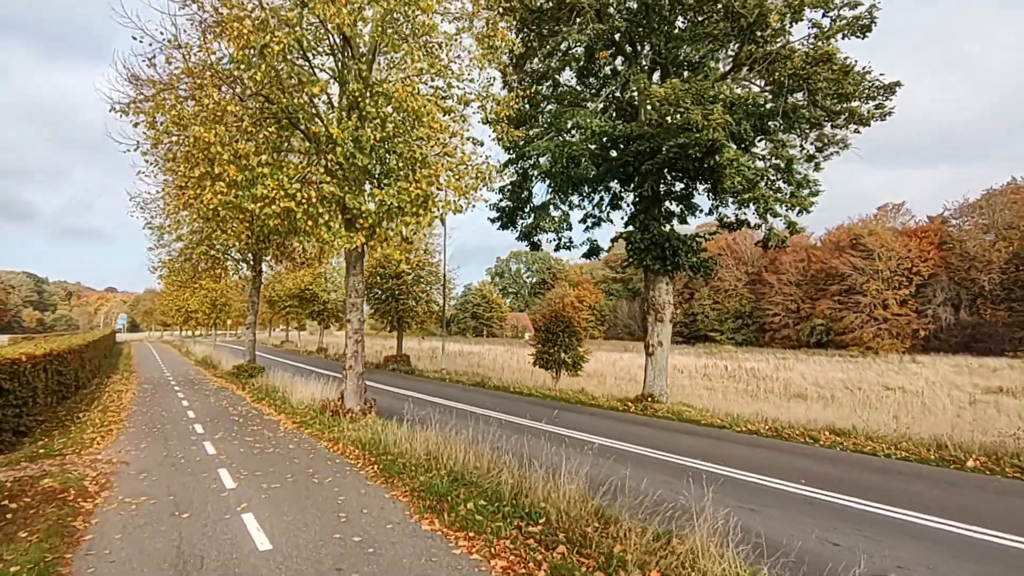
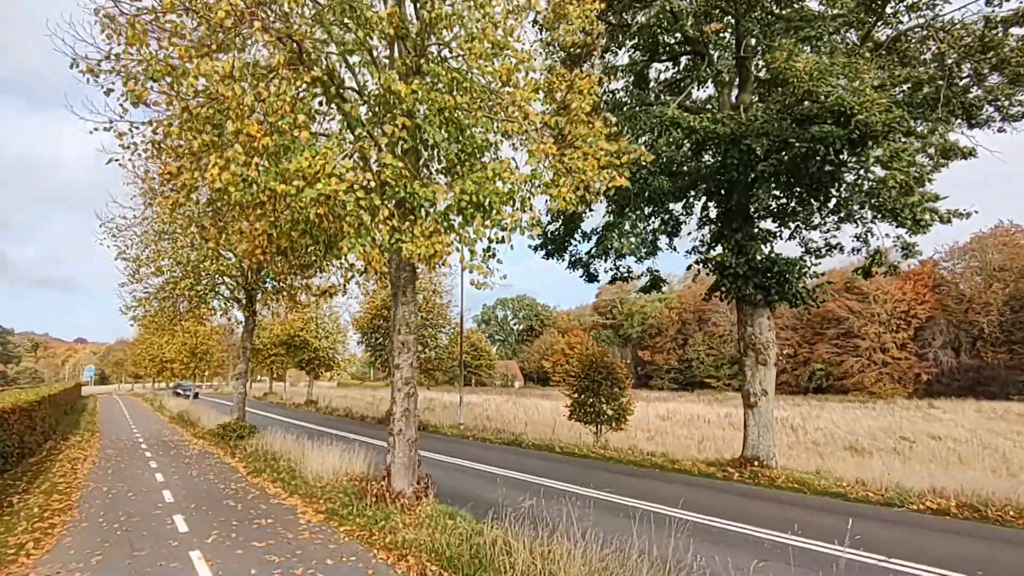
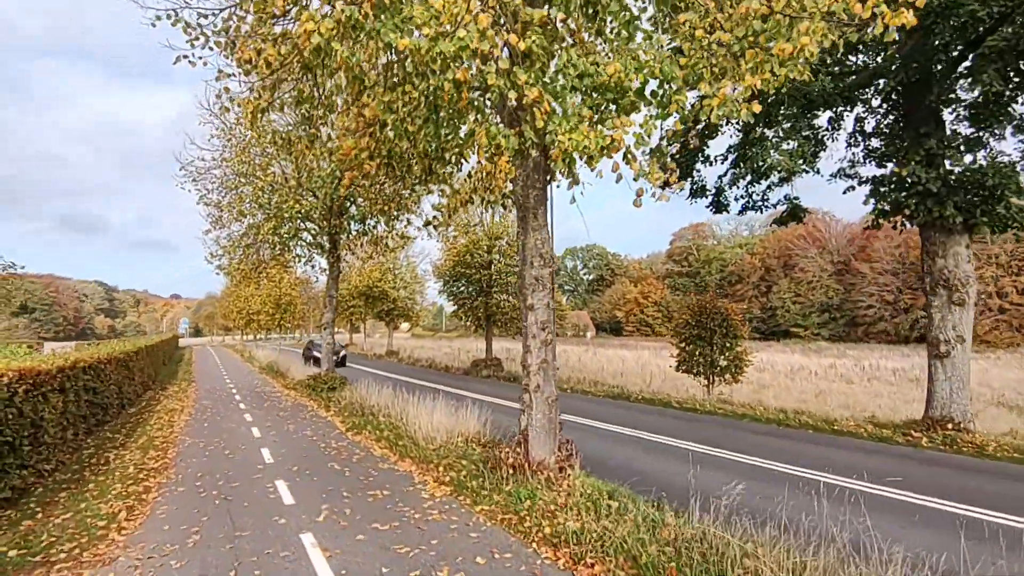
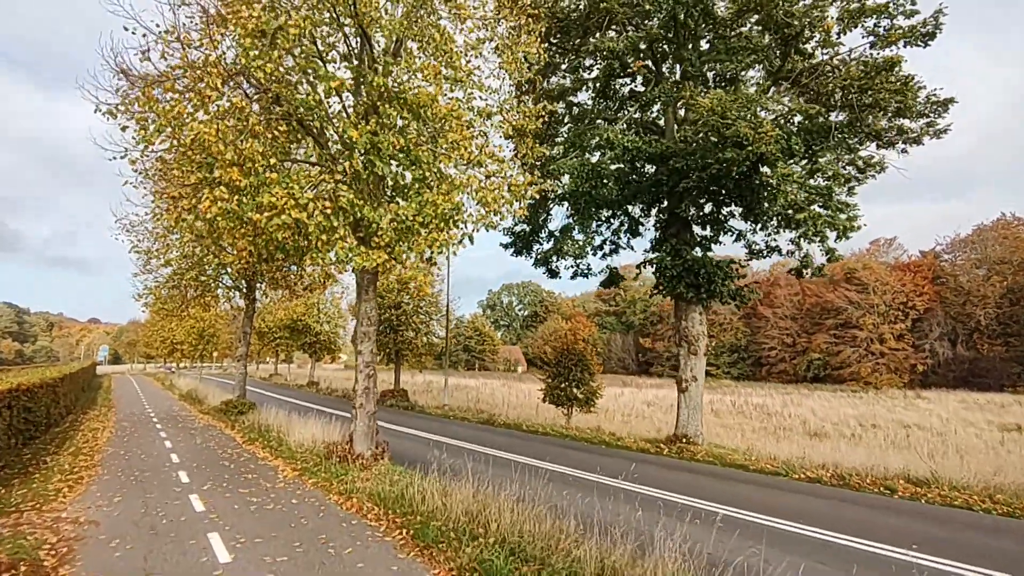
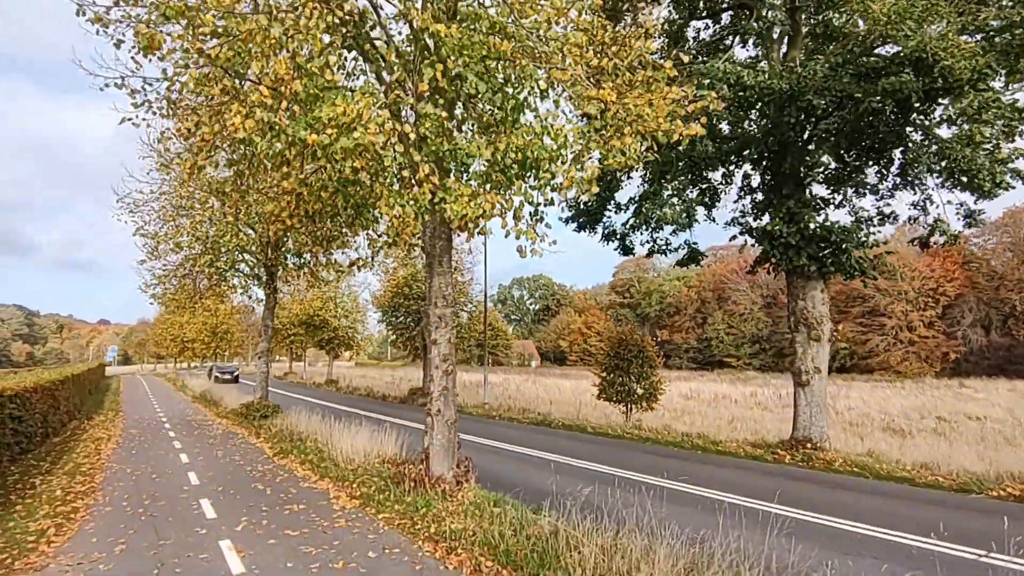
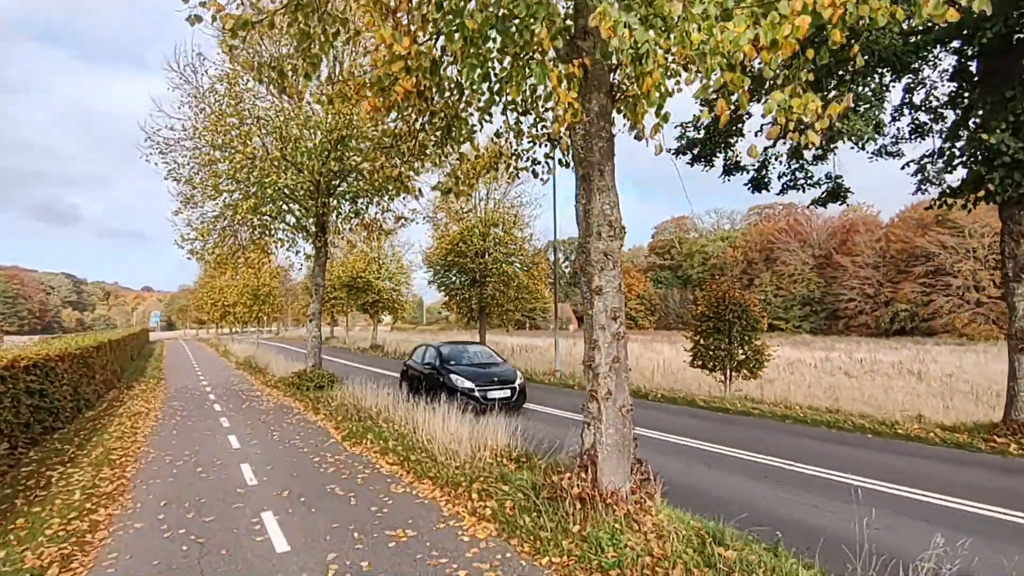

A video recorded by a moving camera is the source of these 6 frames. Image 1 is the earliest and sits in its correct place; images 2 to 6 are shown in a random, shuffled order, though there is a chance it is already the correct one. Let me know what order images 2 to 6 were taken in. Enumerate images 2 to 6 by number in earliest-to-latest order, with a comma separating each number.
4, 2, 5, 3, 6
